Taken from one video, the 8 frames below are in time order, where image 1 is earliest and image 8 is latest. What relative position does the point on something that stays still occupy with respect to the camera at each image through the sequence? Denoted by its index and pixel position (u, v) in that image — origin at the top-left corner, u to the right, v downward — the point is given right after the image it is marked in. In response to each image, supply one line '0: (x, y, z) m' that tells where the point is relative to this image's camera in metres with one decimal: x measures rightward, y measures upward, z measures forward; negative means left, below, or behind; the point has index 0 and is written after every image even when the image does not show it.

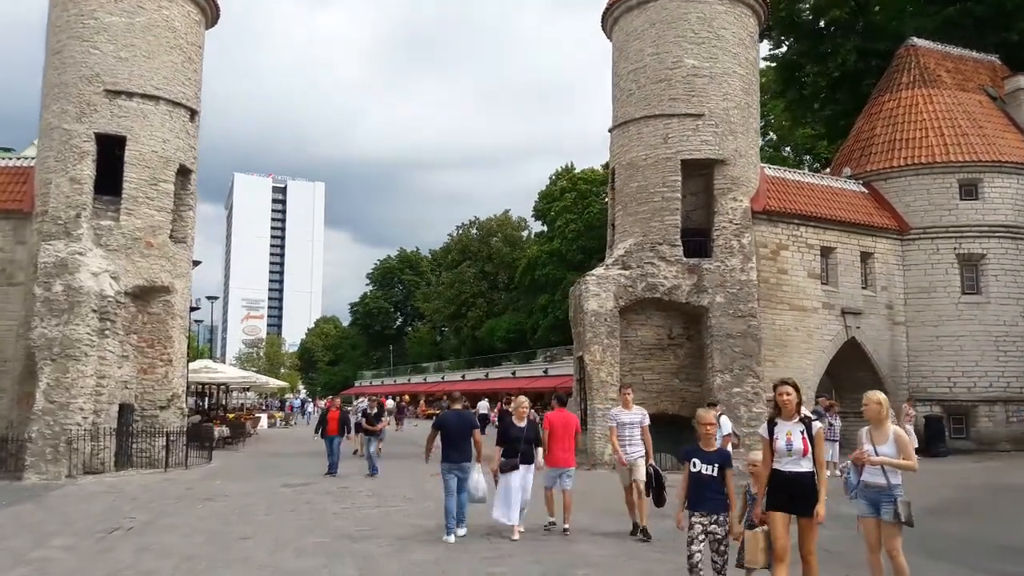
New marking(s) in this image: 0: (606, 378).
0: (+2.1, -2.1, +18.6) m
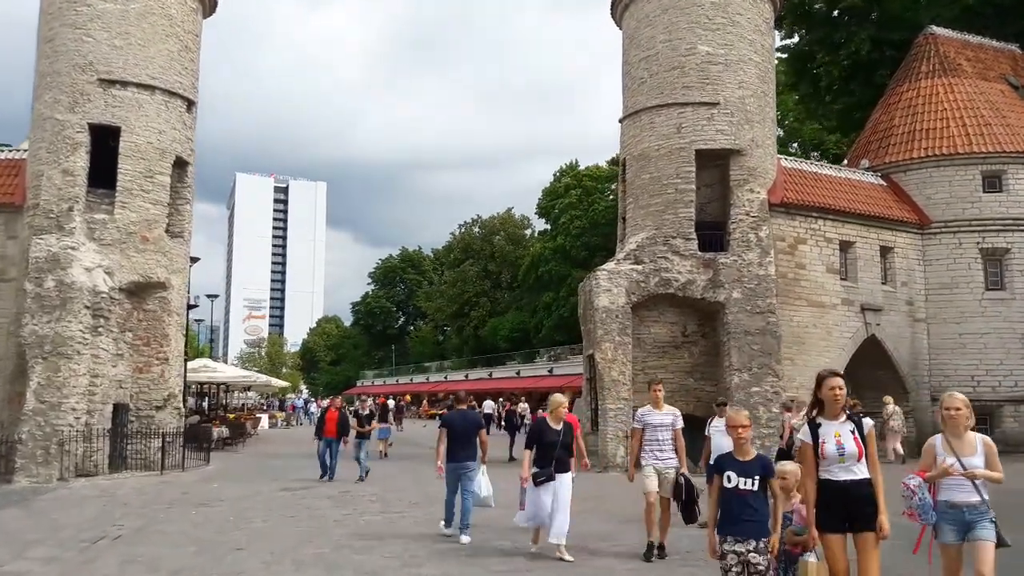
0: (+2.3, -2.0, +17.9) m
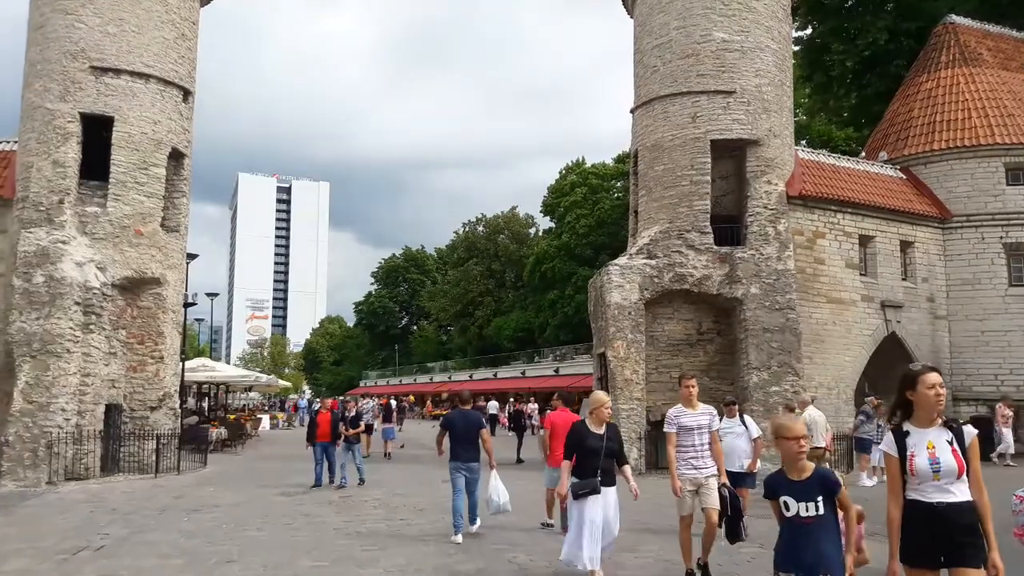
0: (+2.5, -1.9, +17.2) m
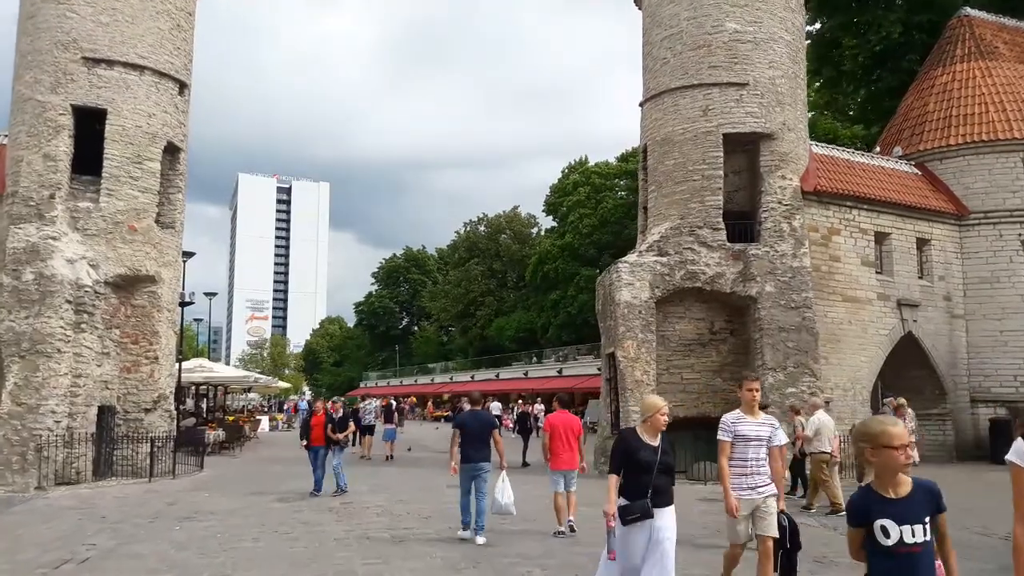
0: (+2.6, -1.8, +16.6) m
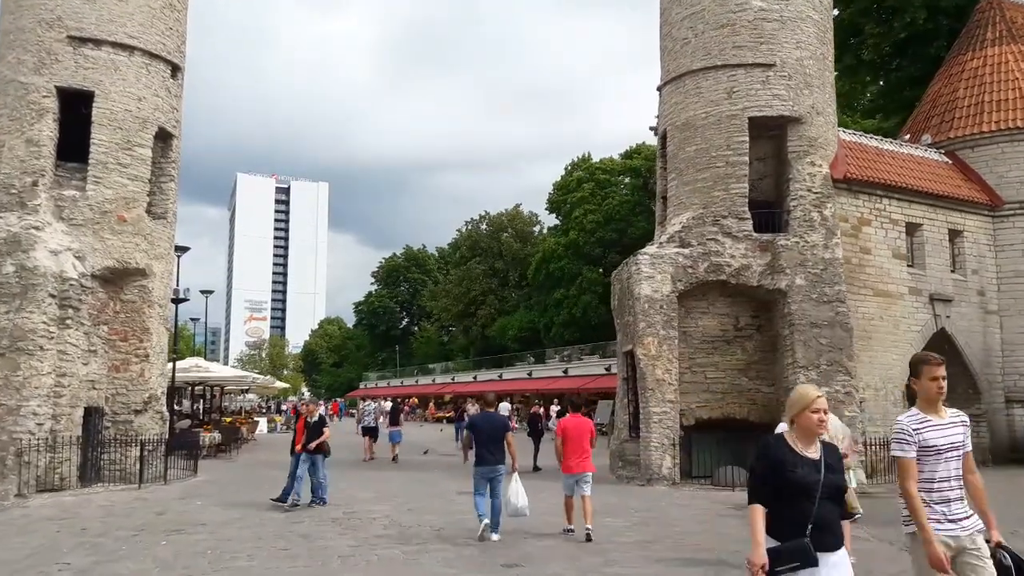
0: (+2.9, -1.7, +15.6) m
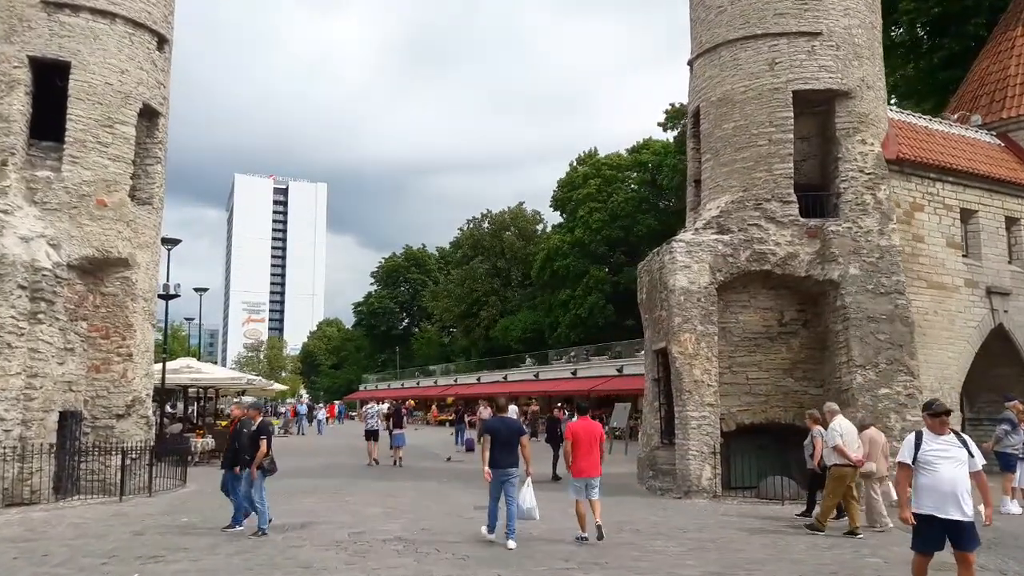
0: (+3.3, -1.5, +14.1) m
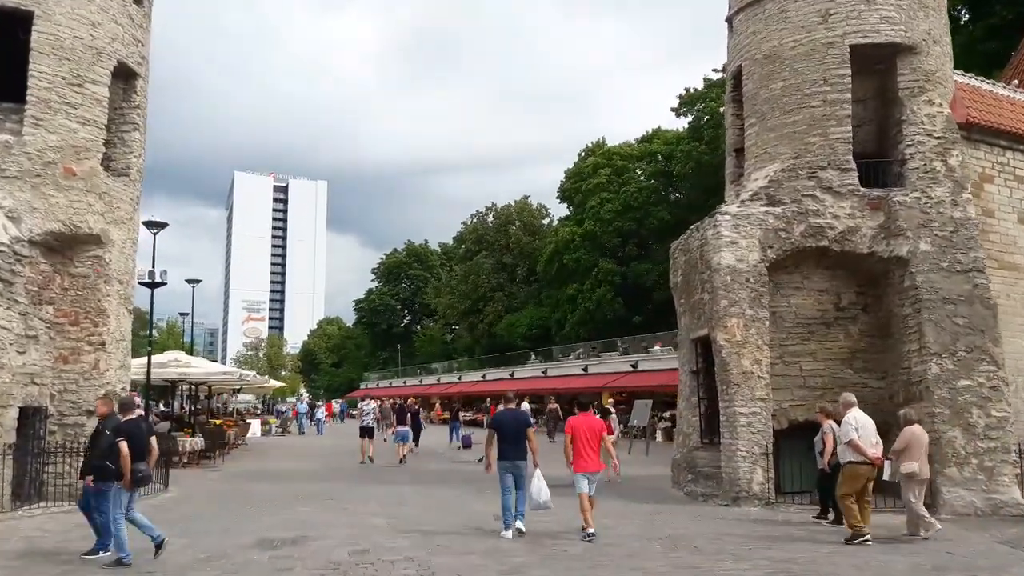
0: (+3.6, -1.2, +12.4) m
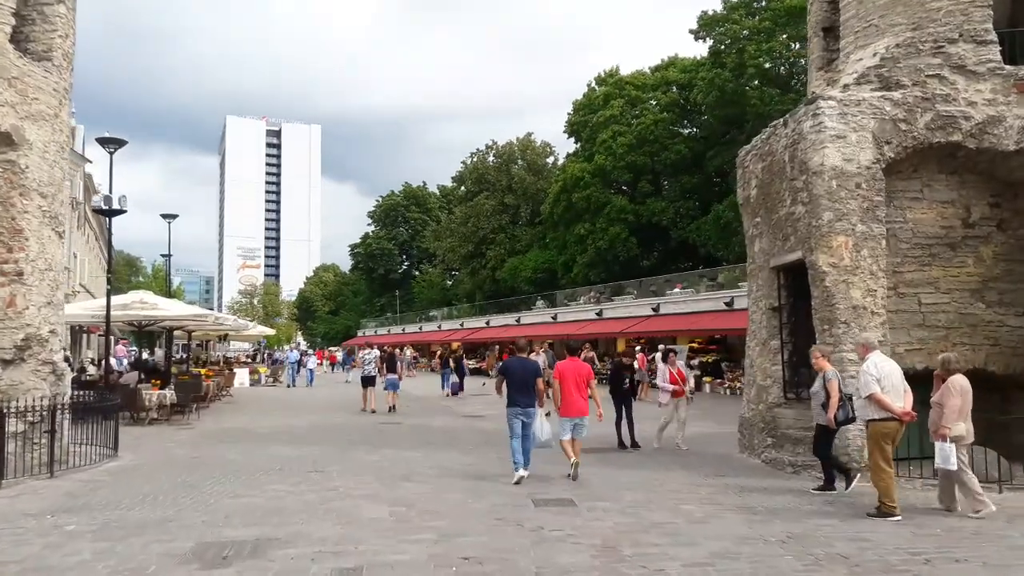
0: (+4.1, -0.1, +9.4) m
